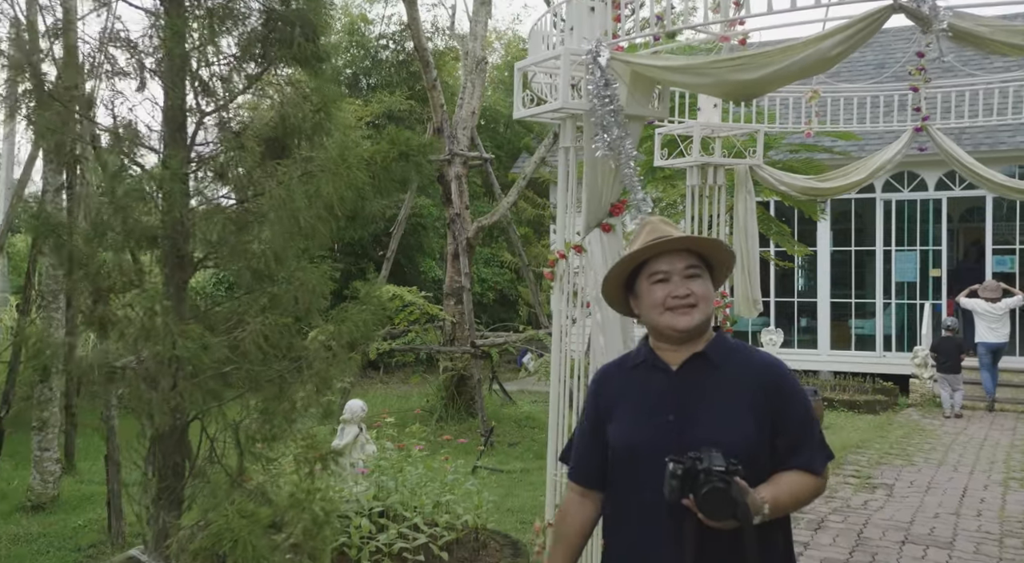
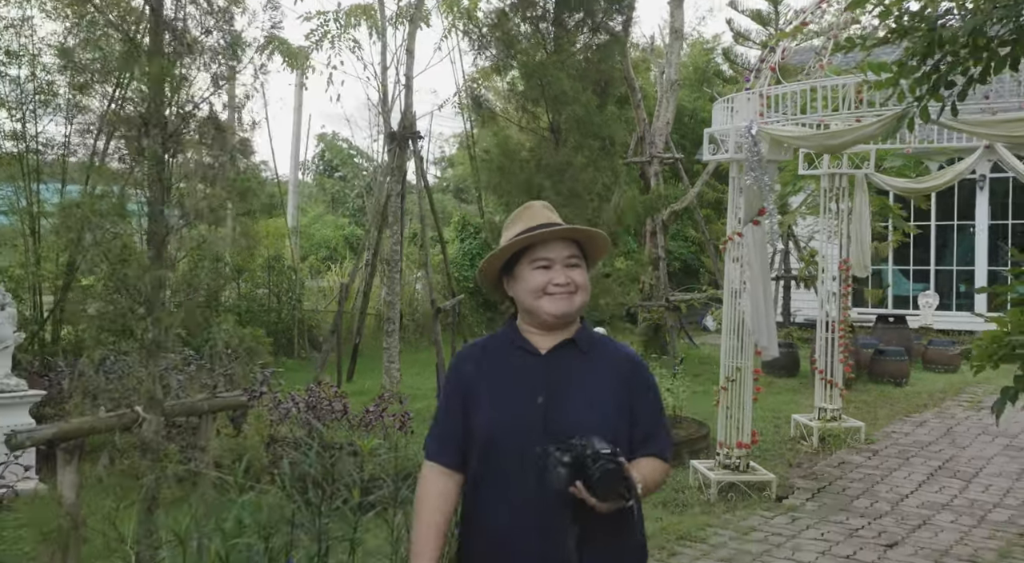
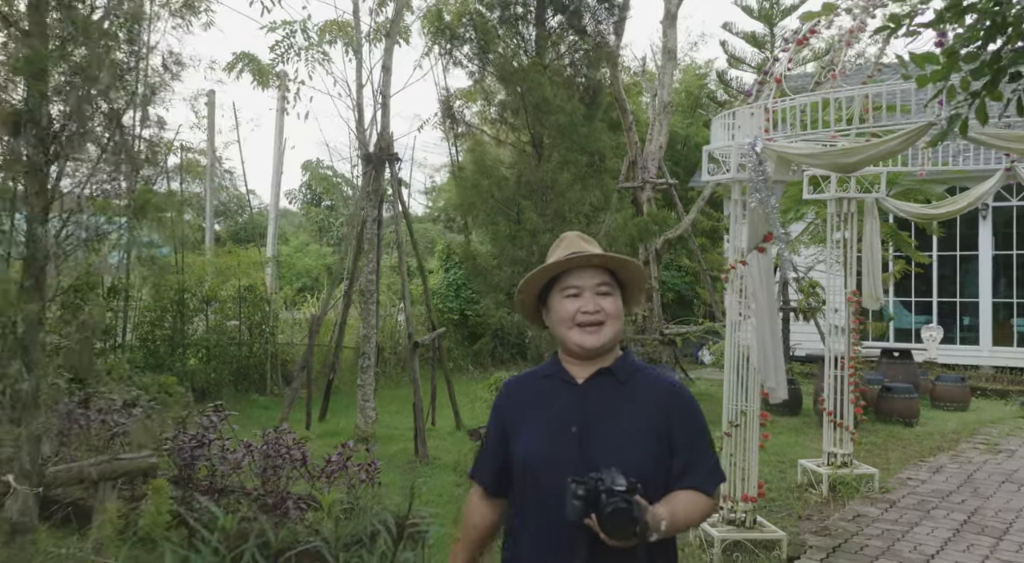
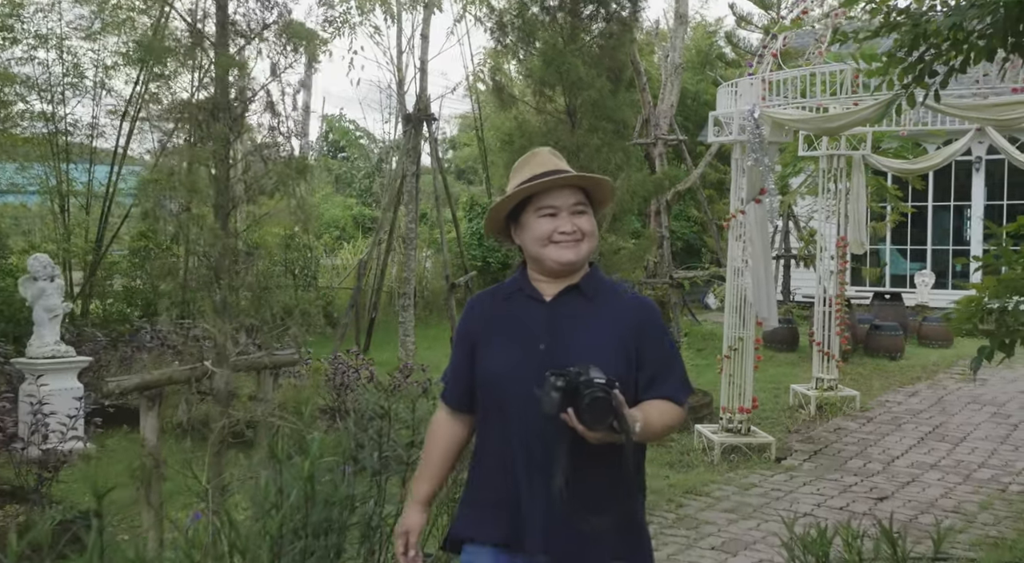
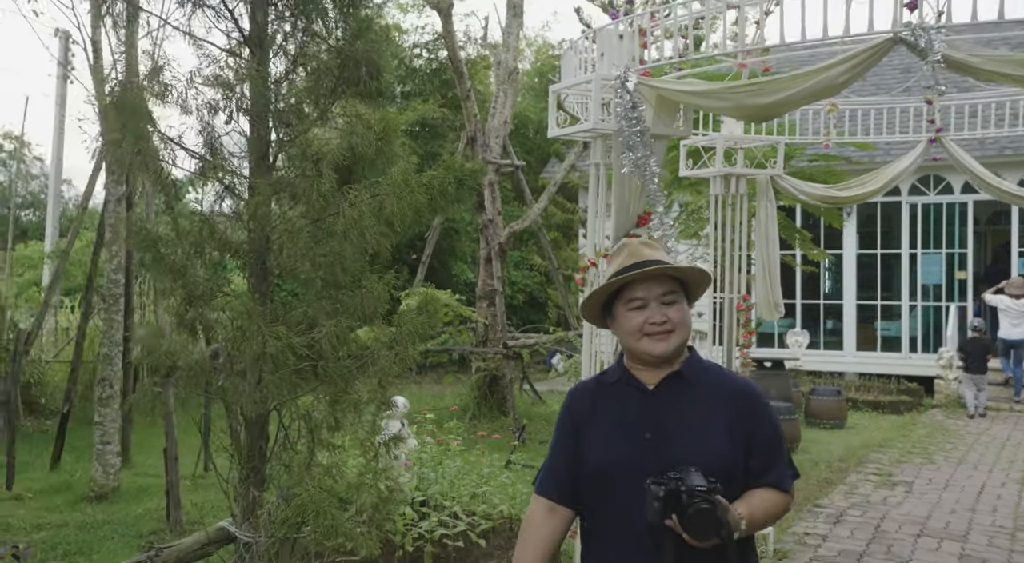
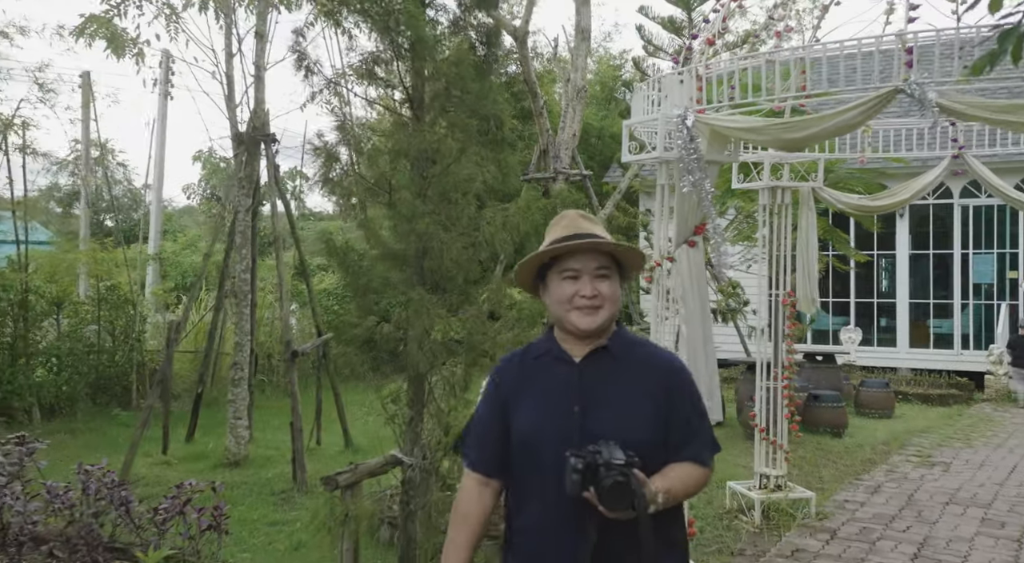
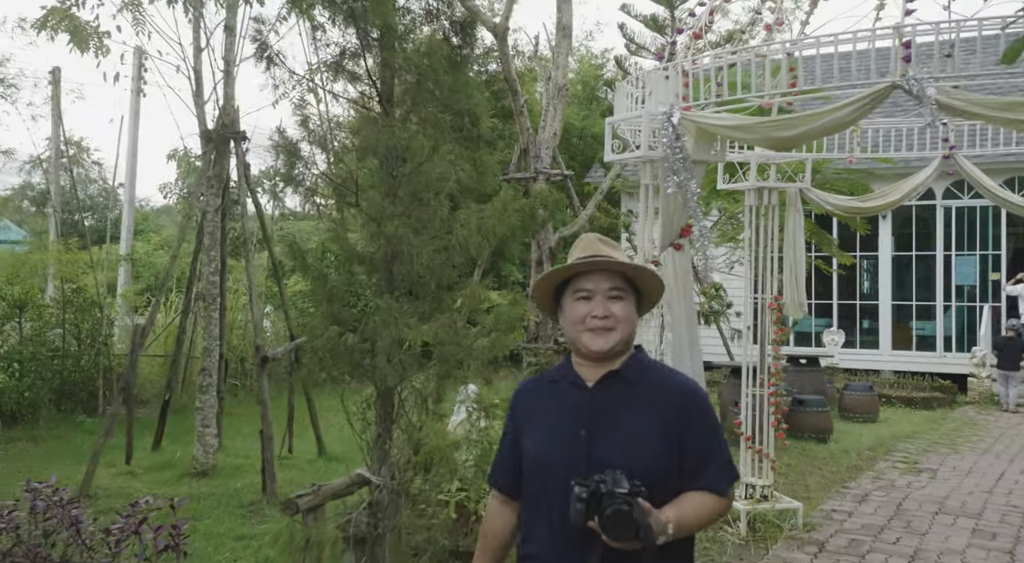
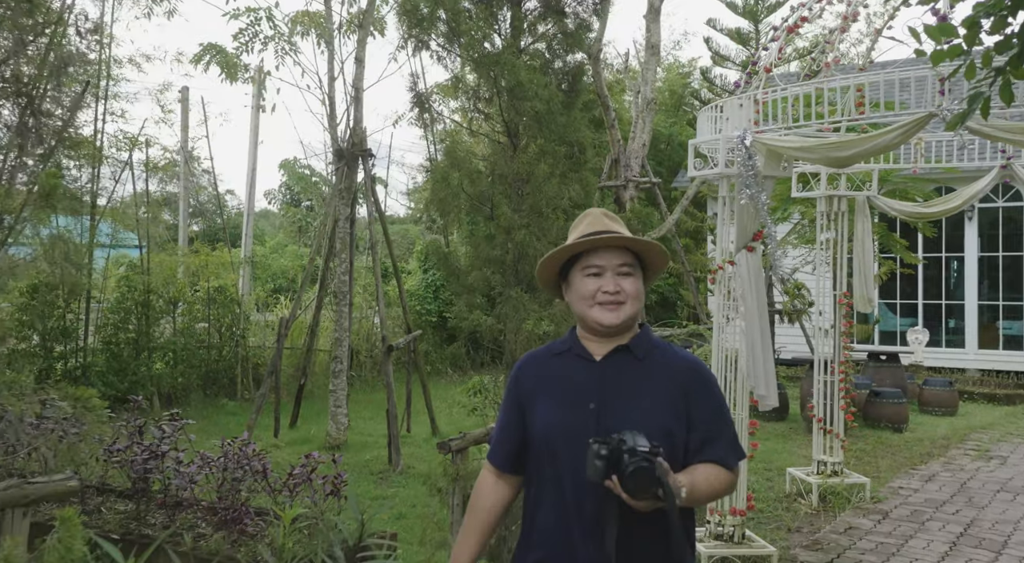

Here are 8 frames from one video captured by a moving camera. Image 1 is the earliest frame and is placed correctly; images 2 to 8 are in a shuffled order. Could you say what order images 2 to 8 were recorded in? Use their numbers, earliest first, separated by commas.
5, 7, 6, 8, 3, 2, 4
